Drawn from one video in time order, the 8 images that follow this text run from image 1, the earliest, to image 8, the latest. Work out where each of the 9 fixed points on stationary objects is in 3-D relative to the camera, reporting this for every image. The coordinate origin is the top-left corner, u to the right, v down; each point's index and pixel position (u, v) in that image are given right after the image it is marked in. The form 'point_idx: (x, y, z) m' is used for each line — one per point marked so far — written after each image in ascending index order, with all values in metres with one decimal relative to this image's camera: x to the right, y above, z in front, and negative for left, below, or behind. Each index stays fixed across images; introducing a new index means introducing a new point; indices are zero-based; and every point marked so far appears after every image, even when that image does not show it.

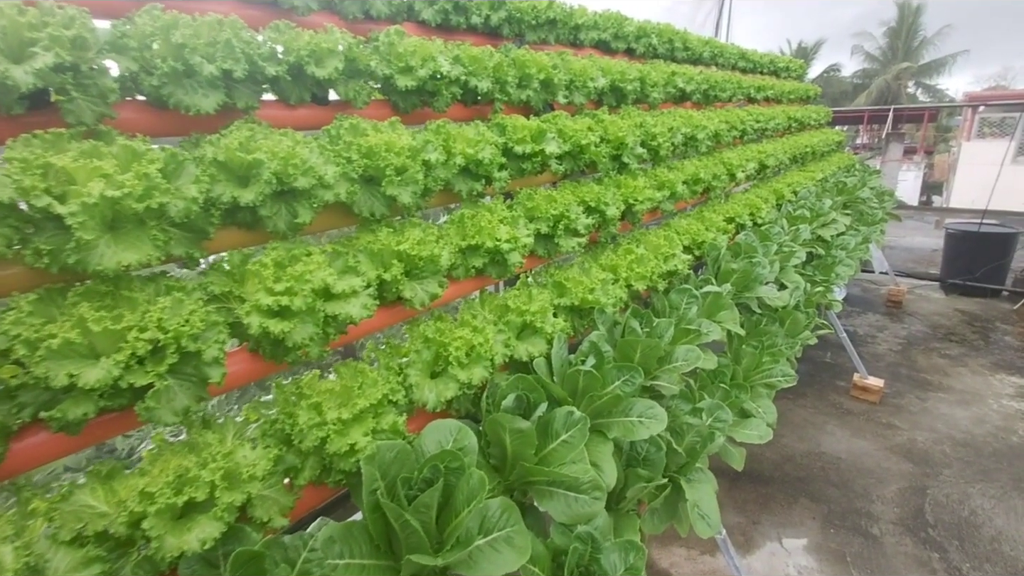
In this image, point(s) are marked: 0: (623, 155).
0: (+0.7, +0.8, +3.0) m
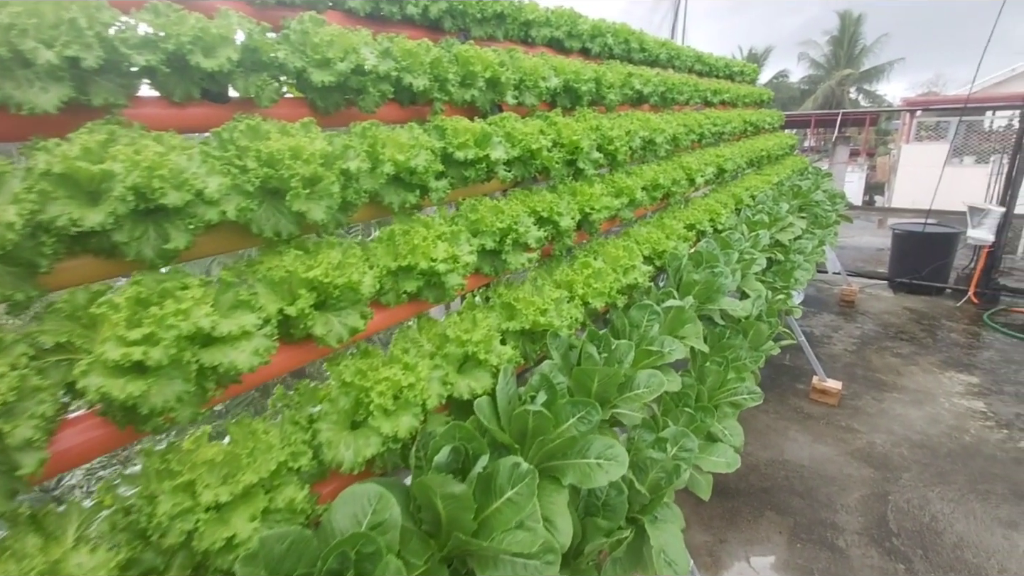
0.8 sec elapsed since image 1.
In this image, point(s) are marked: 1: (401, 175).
0: (+0.4, +0.7, +2.8) m
1: (-0.4, +0.4, +1.8) m
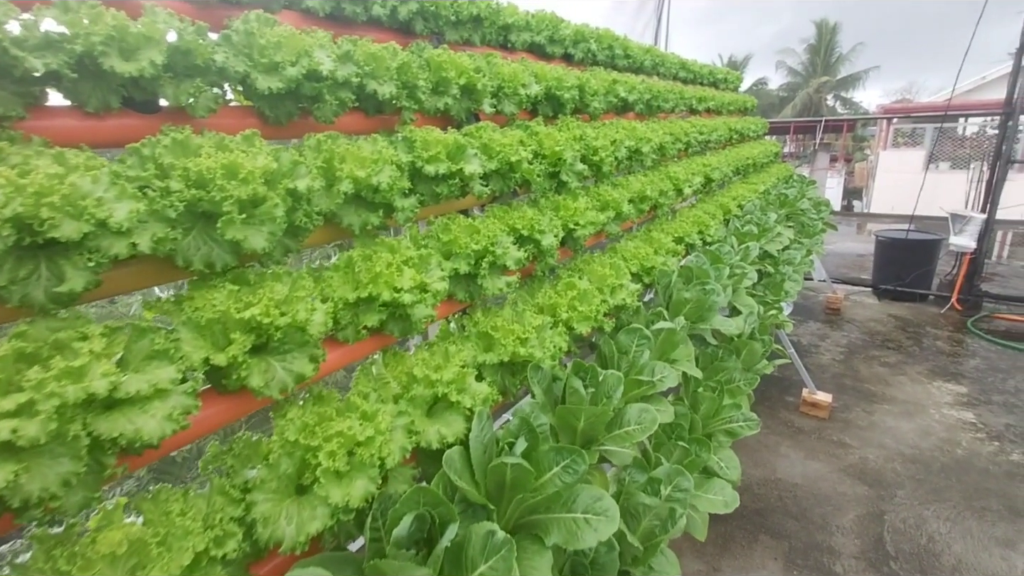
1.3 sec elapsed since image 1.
0: (+0.3, +0.6, +2.6) m
1: (-0.5, +0.3, +1.6) m
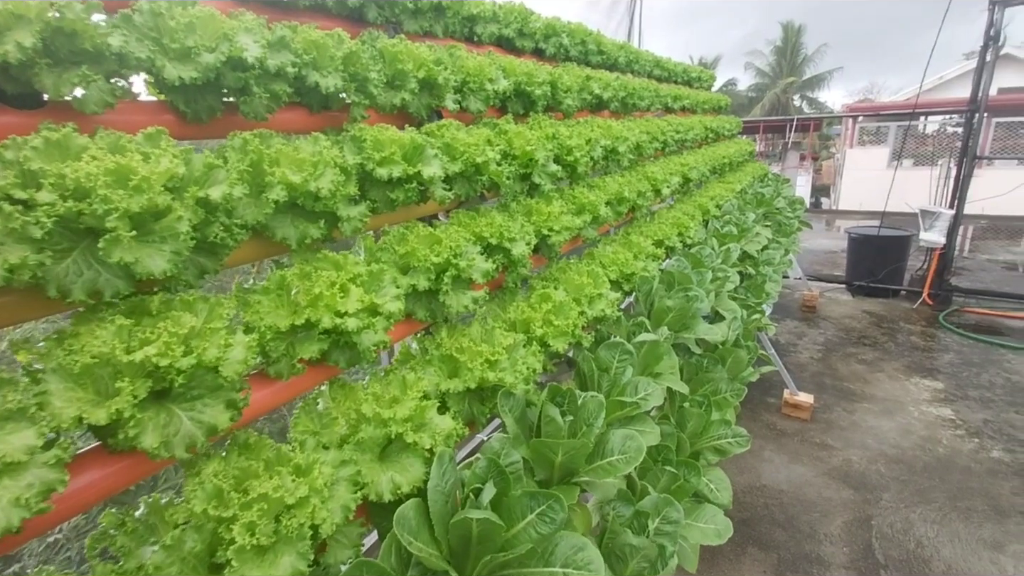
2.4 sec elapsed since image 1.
0: (+0.1, +0.6, +2.4) m
1: (-0.6, +0.3, +1.4) m
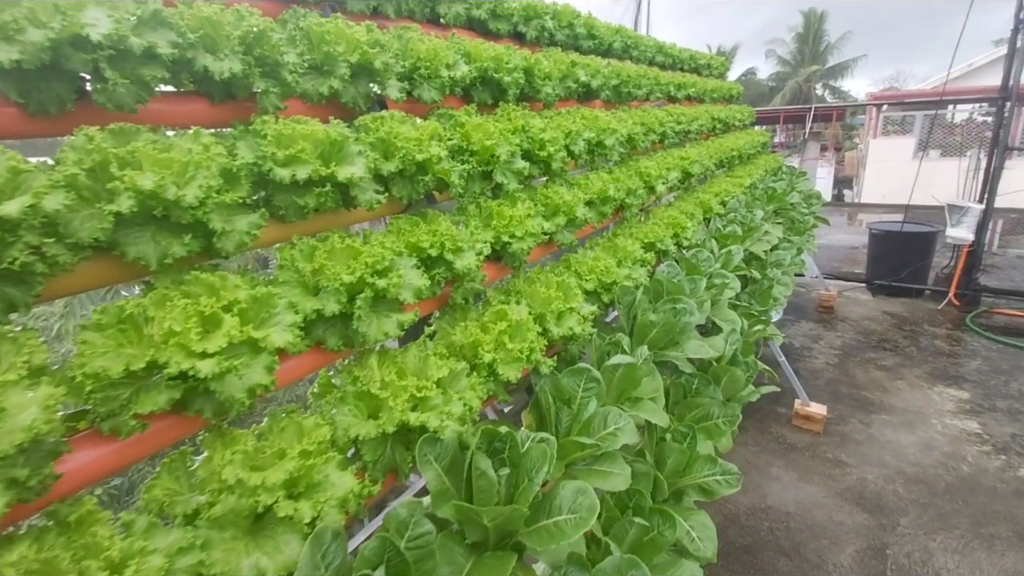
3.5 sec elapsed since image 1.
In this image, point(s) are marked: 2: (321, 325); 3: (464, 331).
0: (-0.1, +0.5, +2.1) m
1: (-0.8, +0.2, +1.1) m
2: (-0.5, -0.1, +1.4) m
3: (-0.2, -0.2, +1.8) m
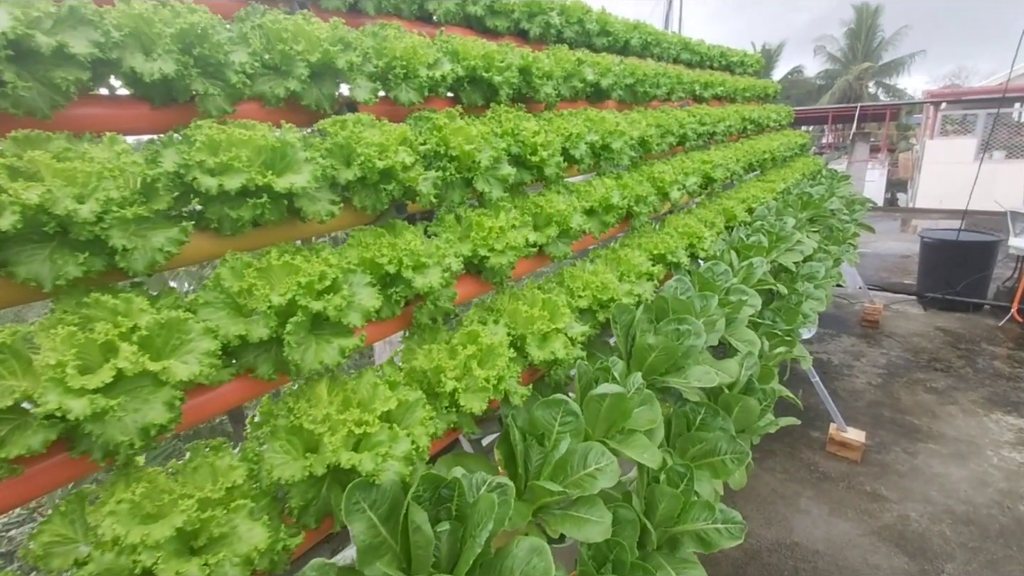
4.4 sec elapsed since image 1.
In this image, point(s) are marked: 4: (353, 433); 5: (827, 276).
0: (-0.1, +0.4, +2.0) m
1: (-1.0, +0.1, +1.0) m
2: (-0.7, -0.2, +1.3) m
3: (-0.3, -0.2, +1.6) m
4: (-0.4, -0.4, +1.3) m
5: (+2.7, +0.1, +4.1) m
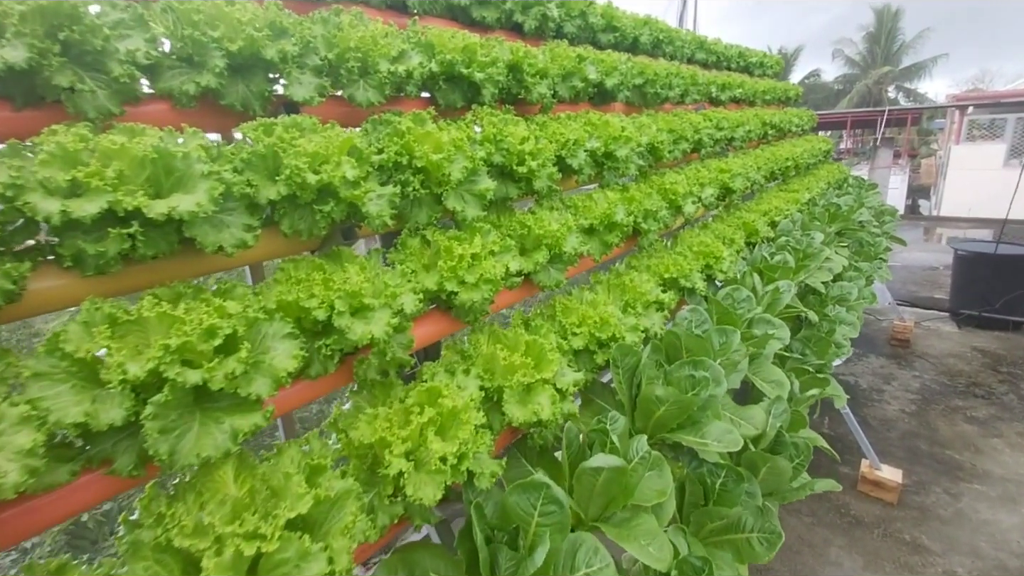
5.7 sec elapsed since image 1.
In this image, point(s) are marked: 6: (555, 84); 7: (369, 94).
0: (-0.2, +0.3, +1.6) m
1: (-1.1, 0.0, +0.7) m
2: (-0.8, -0.3, +0.9) m
3: (-0.4, -0.3, +1.3) m
4: (-0.5, -0.5, +0.9) m
5: (+2.6, -0.1, +3.6) m
6: (+0.2, +1.0, +2.4) m
7: (-0.5, +0.7, +1.6) m
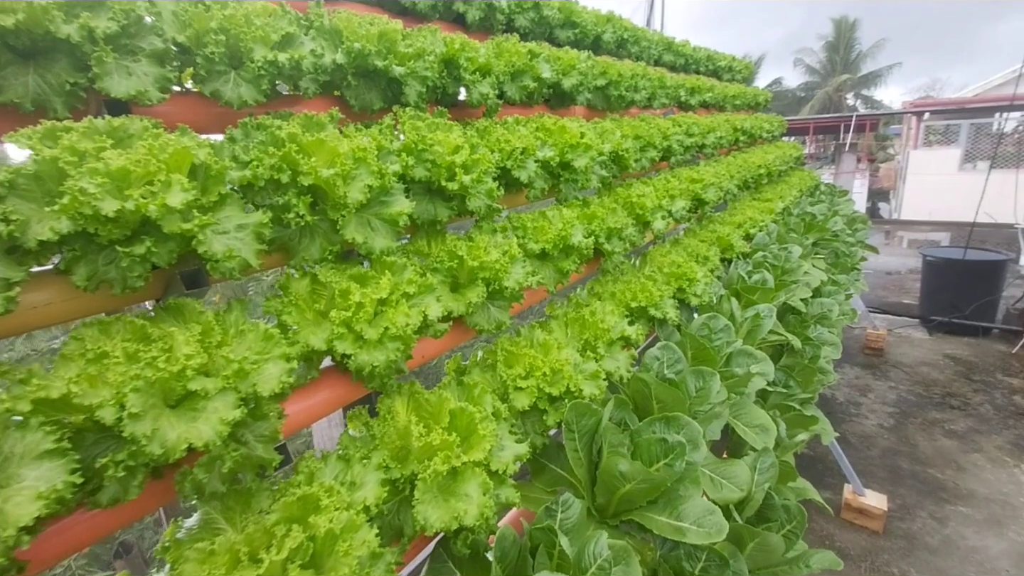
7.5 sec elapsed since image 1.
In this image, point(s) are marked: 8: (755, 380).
0: (-0.4, +0.2, +1.2) m
1: (-1.2, -0.1, +0.3) m
2: (-0.9, -0.4, +0.5) m
3: (-0.5, -0.5, +0.9) m
4: (-0.7, -0.6, +0.5) m
5: (+2.3, -0.2, +3.4) m
6: (0.0, +0.9, +2.1) m
7: (-0.7, +0.5, +1.2) m
8: (+1.0, -0.4, +2.0) m
